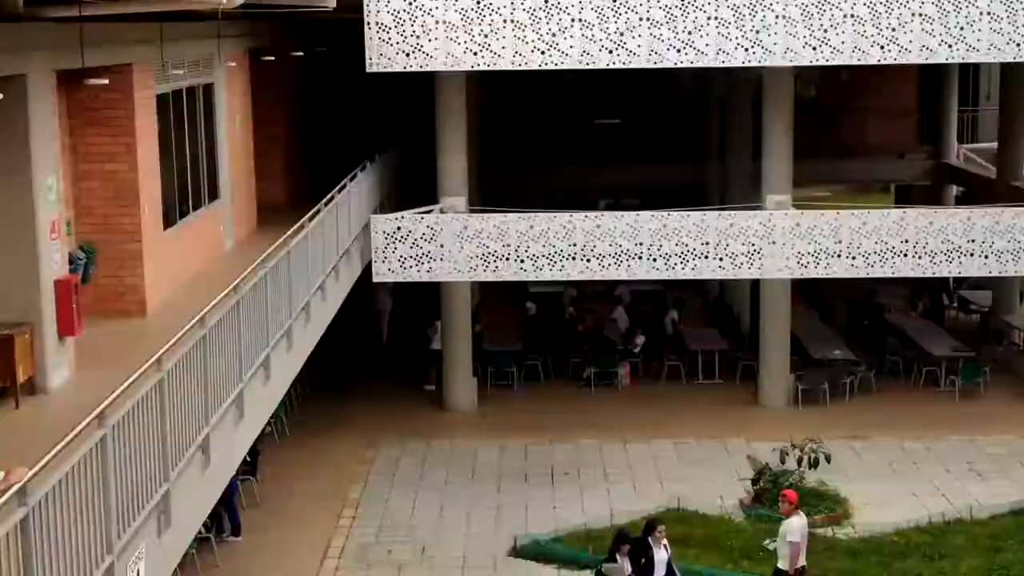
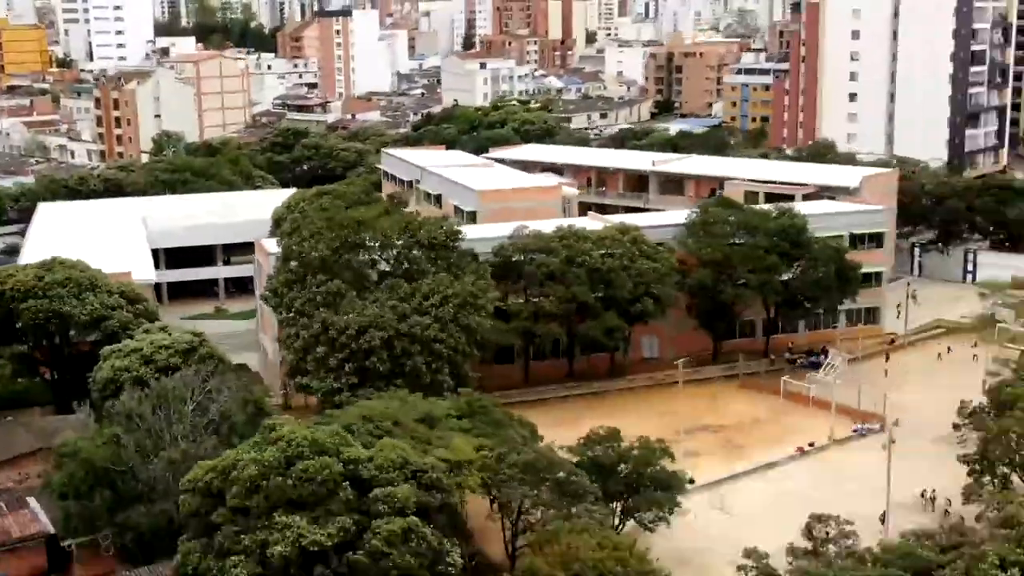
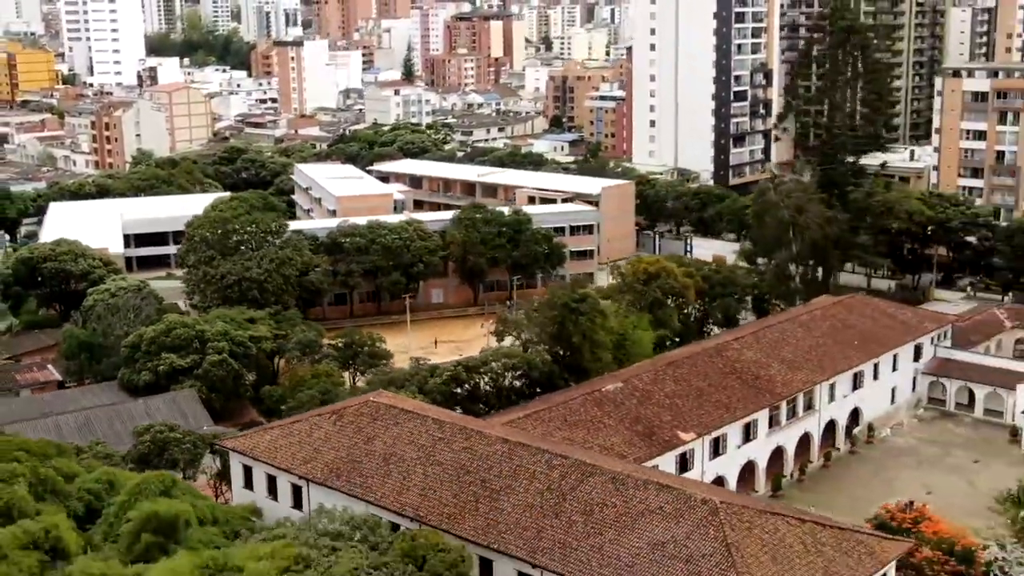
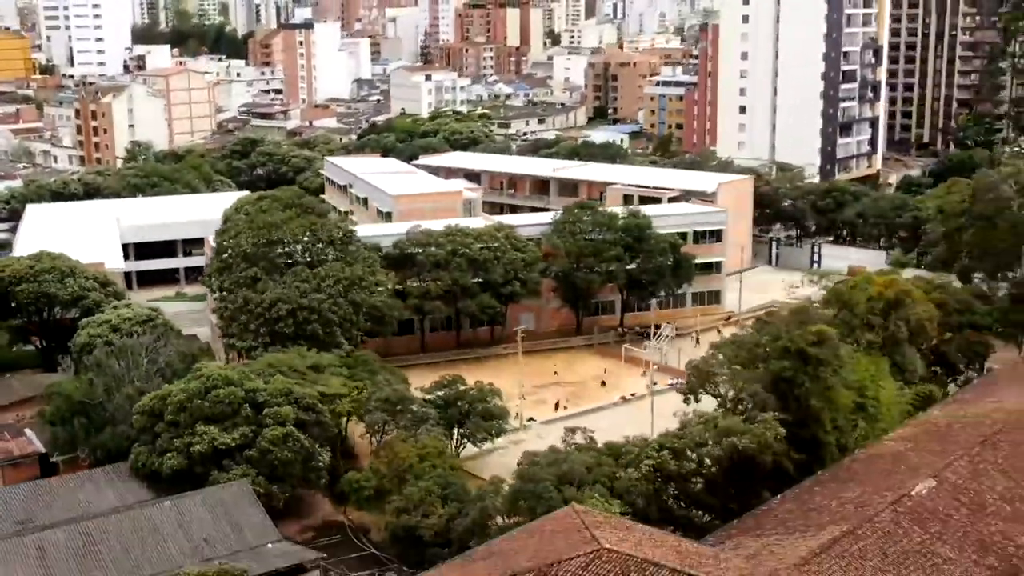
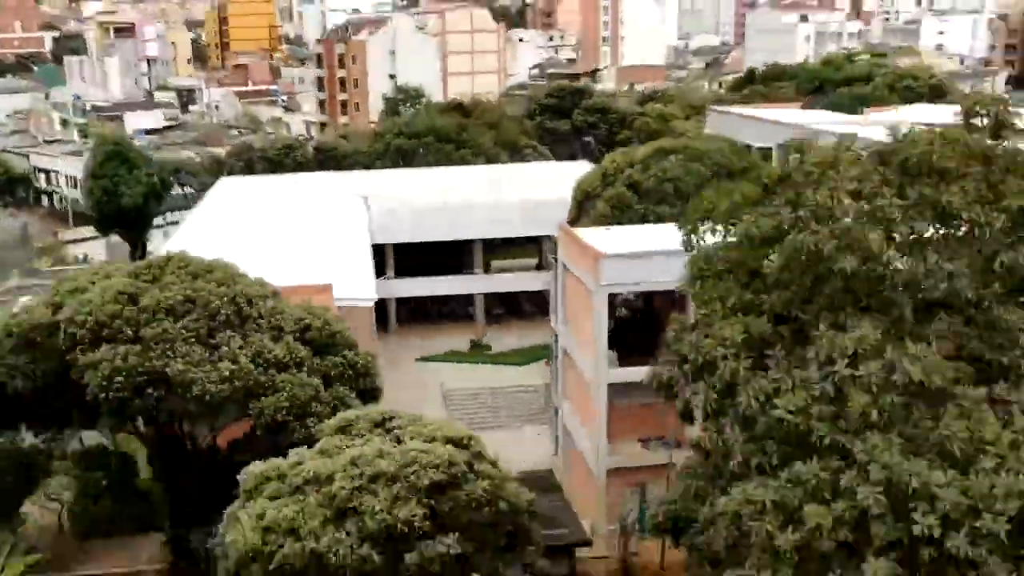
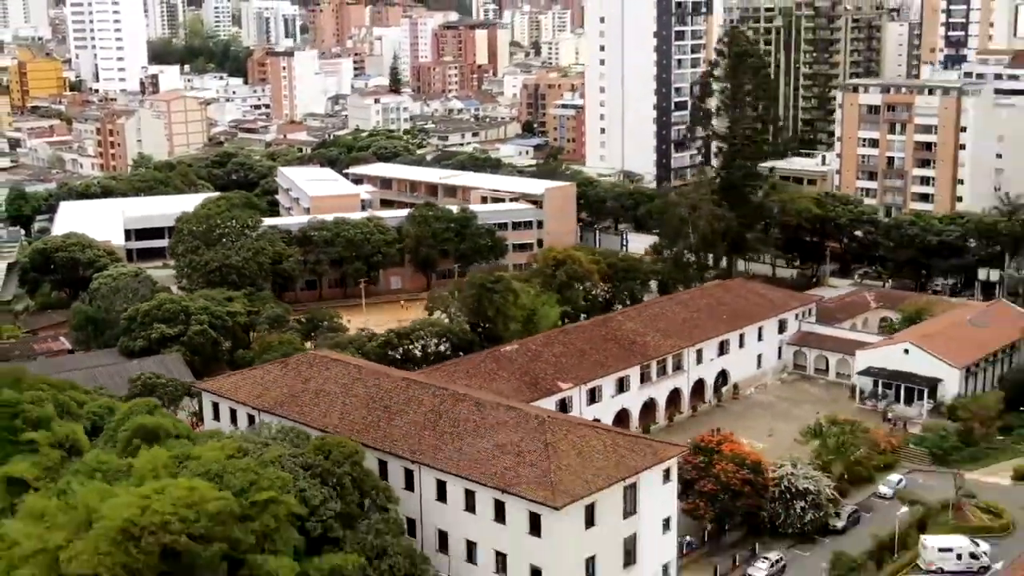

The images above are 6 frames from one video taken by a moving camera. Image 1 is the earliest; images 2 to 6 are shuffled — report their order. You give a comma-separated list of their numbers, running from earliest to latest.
5, 2, 4, 3, 6
